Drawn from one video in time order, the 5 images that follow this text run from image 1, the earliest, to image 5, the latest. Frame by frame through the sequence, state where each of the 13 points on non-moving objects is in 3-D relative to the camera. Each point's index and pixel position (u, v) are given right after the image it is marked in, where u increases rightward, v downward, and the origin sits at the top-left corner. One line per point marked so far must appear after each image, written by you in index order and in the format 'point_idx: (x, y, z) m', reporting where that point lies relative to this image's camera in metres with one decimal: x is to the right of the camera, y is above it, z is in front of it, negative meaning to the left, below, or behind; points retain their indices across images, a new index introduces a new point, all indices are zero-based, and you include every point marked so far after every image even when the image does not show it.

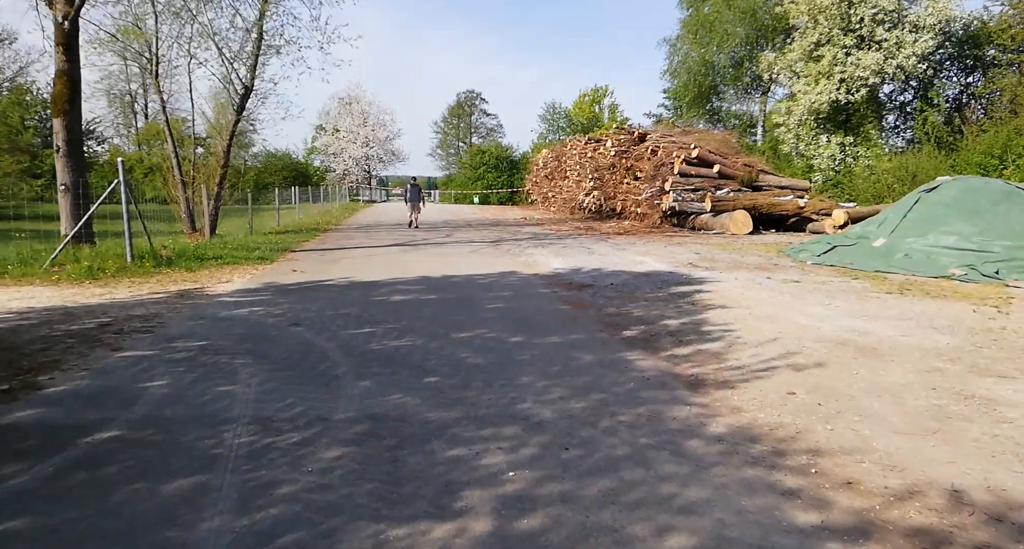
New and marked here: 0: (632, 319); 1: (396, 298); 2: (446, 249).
0: (+1.3, -0.5, +7.5) m
1: (-1.5, -0.3, +8.7) m
2: (-1.5, +0.6, +15.6) m
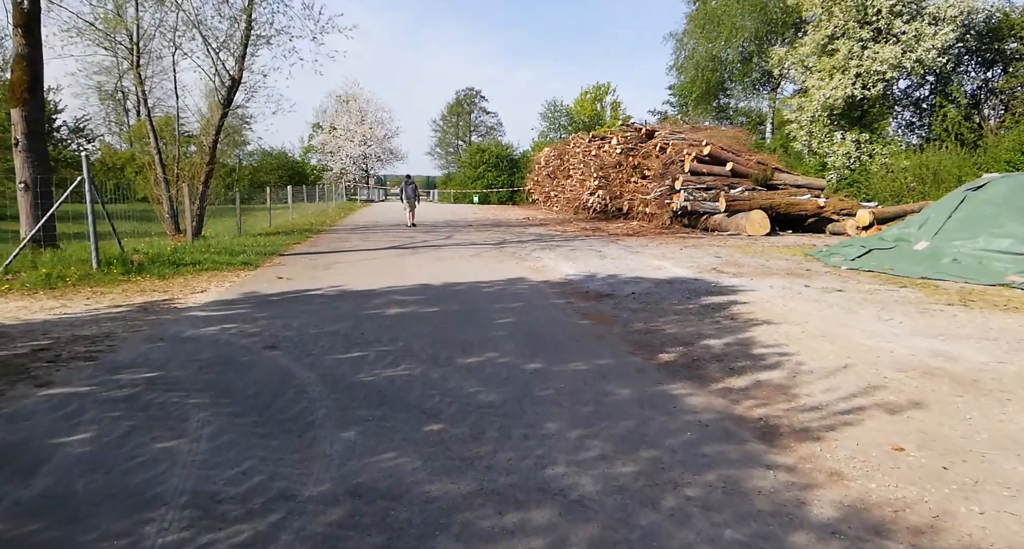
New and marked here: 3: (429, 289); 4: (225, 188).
0: (+1.4, -0.6, +6.4) m
1: (-1.3, -0.4, +7.7) m
2: (-1.4, +0.5, +14.6) m
3: (-1.1, -0.2, +9.2) m
4: (-8.1, +2.4, +19.3) m
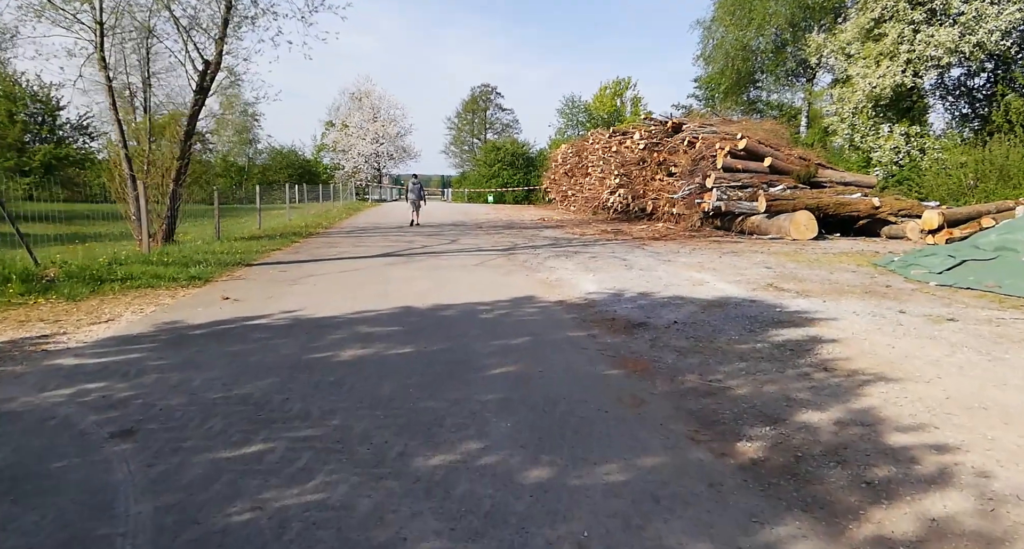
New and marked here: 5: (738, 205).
0: (+1.4, -0.8, +4.3) m
1: (-1.3, -0.6, +5.6) m
2: (-1.2, +0.3, +12.5) m
3: (-1.1, -0.4, +7.2) m
4: (-7.8, +2.2, +17.4) m
5: (+6.2, +1.9, +18.8) m
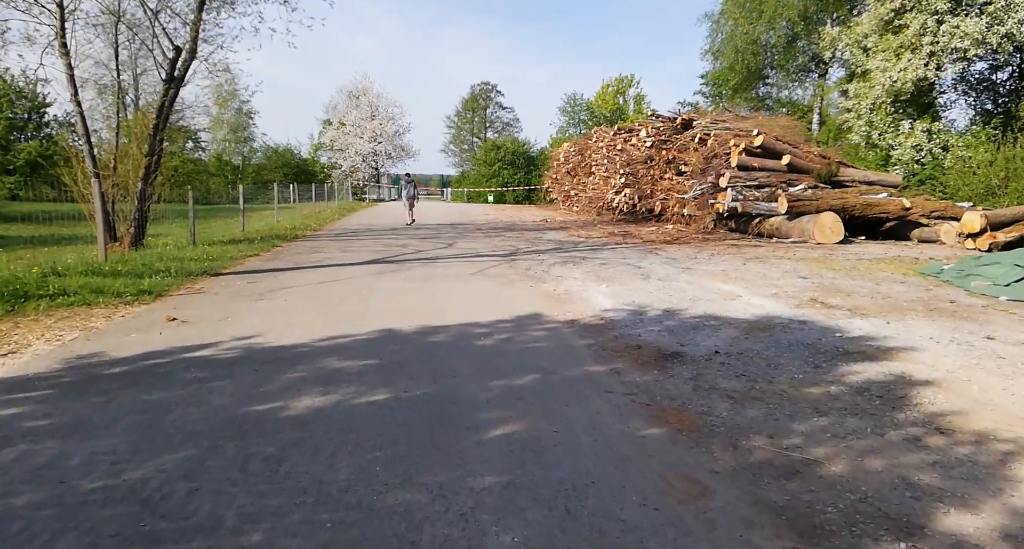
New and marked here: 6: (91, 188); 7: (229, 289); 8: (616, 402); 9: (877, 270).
0: (+1.4, -1.0, +3.0) m
1: (-1.3, -0.8, +4.3) m
2: (-1.2, +0.1, +11.2) m
3: (-1.0, -0.6, +5.9) m
4: (-7.7, +2.1, +16.1) m
5: (+6.2, +1.8, +17.5) m
6: (-7.0, +1.5, +11.6) m
7: (-3.6, -0.2, +8.8) m
8: (+0.7, -0.8, +4.4) m
9: (+5.8, +0.1, +11.0) m
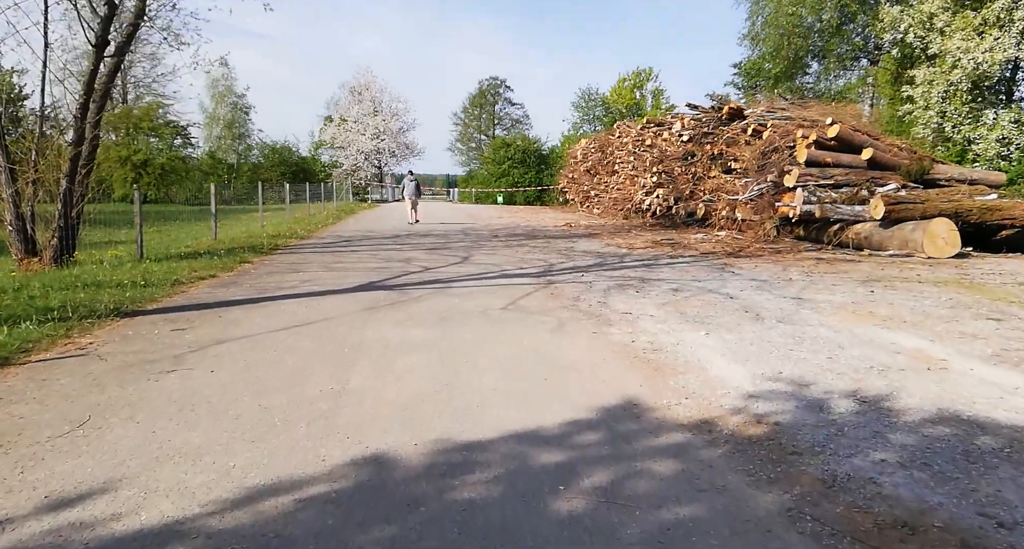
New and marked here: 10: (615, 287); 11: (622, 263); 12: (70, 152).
0: (+1.9, -1.4, -0.2) m
1: (-0.8, -1.2, +1.2) m
2: (-0.6, -0.3, +8.1) m
3: (-0.5, -1.0, +2.7) m
4: (-7.2, +1.7, +13.0) m
5: (+6.8, +1.4, +14.3) m
6: (-6.5, +1.1, +8.5) m
7: (-3.1, -0.6, +5.6) m
8: (+1.2, -1.2, +1.2) m
9: (+6.4, -0.3, +7.7) m
10: (+1.4, -0.2, +9.3) m
11: (+2.0, +0.2, +12.3) m
12: (-6.7, +1.9, +10.6) m
